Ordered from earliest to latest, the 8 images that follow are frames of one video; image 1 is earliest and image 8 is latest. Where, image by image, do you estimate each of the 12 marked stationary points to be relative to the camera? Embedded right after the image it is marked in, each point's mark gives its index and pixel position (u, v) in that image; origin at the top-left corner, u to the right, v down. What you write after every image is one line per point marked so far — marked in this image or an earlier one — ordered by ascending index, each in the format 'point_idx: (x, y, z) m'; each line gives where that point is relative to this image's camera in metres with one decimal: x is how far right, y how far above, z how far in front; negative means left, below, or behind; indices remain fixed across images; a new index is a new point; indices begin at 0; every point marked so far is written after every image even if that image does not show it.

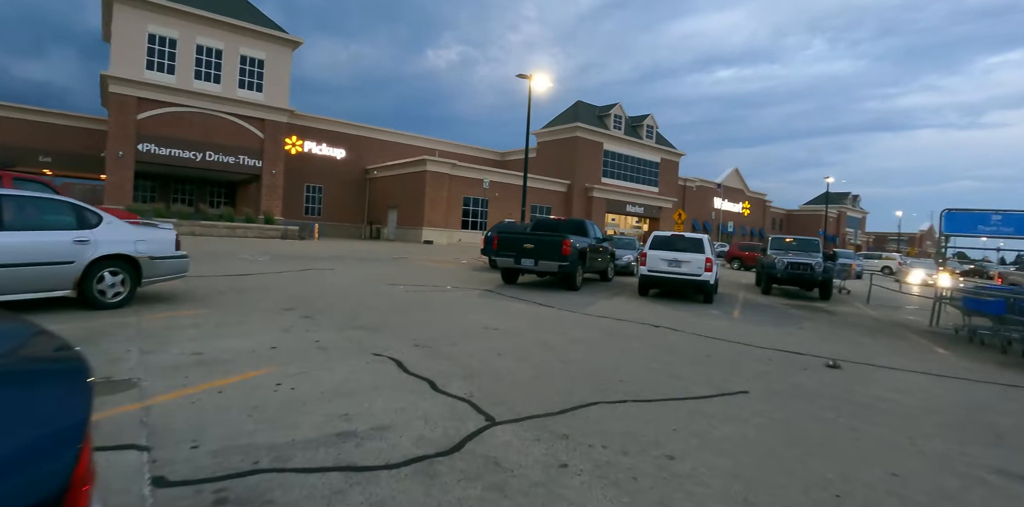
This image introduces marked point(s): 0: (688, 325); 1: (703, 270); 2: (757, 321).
0: (+3.6, -1.5, +10.7) m
1: (+5.2, -0.5, +14.2) m
2: (+5.7, -1.6, +12.1) m
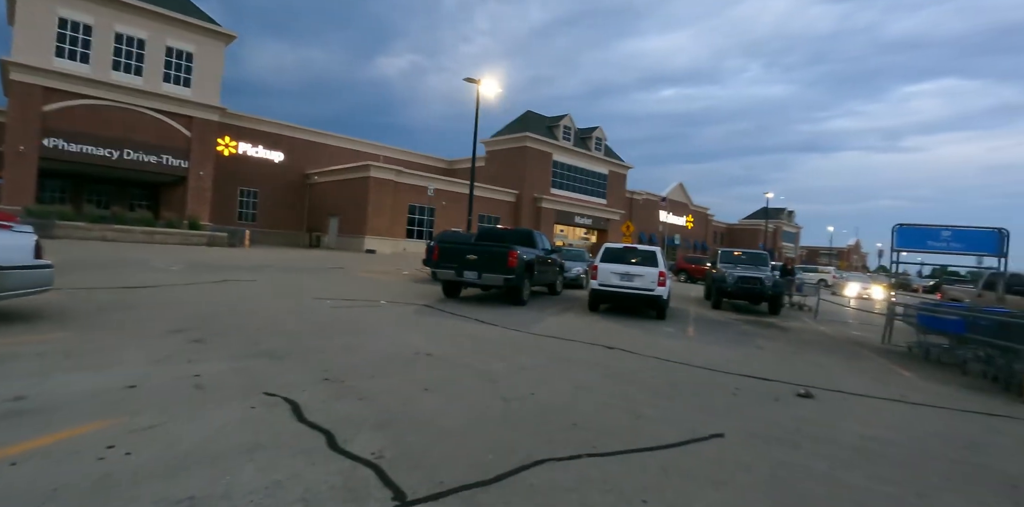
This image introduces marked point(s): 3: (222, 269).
0: (+2.5, -1.7, +9.8) m
1: (+3.7, -0.8, +13.4) m
2: (+4.4, -1.9, +11.4) m
3: (-10.4, -0.4, +18.5) m
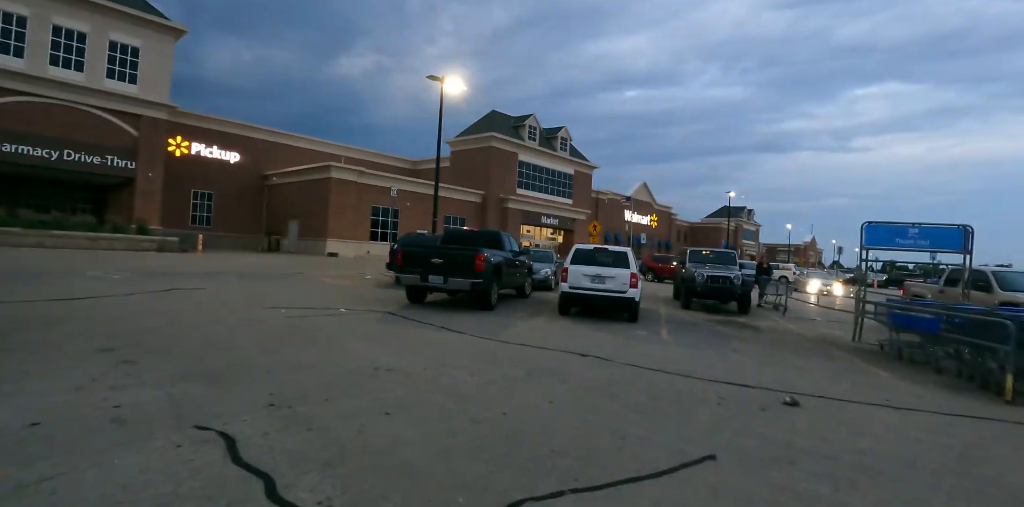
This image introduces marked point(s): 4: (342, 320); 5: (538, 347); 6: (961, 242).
0: (+1.9, -1.8, +9.4) m
1: (+2.9, -0.8, +13.1) m
2: (+3.8, -1.9, +11.1) m
3: (-11.5, -0.7, +17.3) m
4: (-3.3, -1.3, +10.2) m
5: (+0.4, -1.6, +8.9) m
6: (+10.3, +0.3, +12.0) m
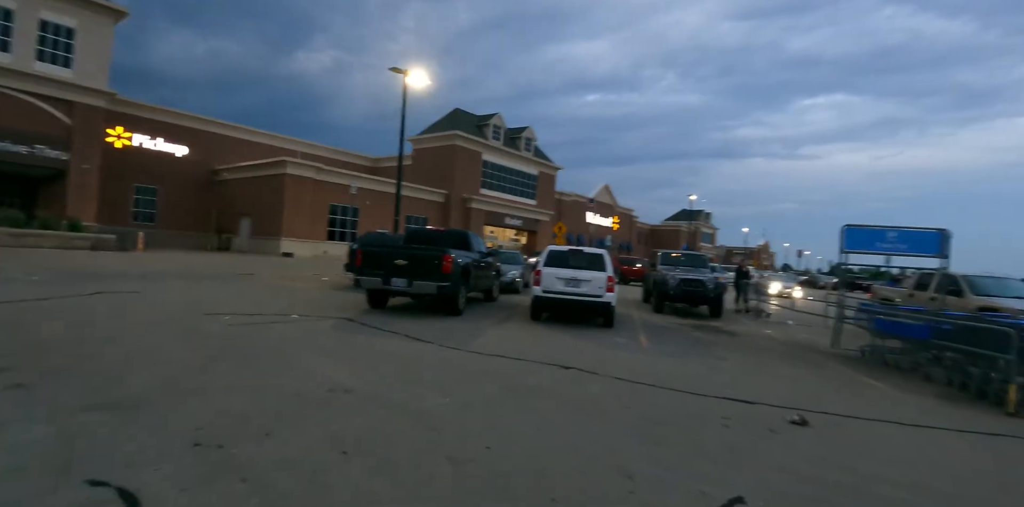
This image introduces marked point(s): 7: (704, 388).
0: (+1.5, -1.8, +8.7) m
1: (+2.2, -0.9, +12.4) m
2: (+3.2, -1.9, +10.6) m
3: (-12.4, -0.6, +15.6) m
4: (-3.8, -1.3, +9.1) m
5: (0.0, -1.6, +8.1) m
6: (+9.7, +0.2, +11.9) m
7: (+2.7, -1.9, +7.2) m
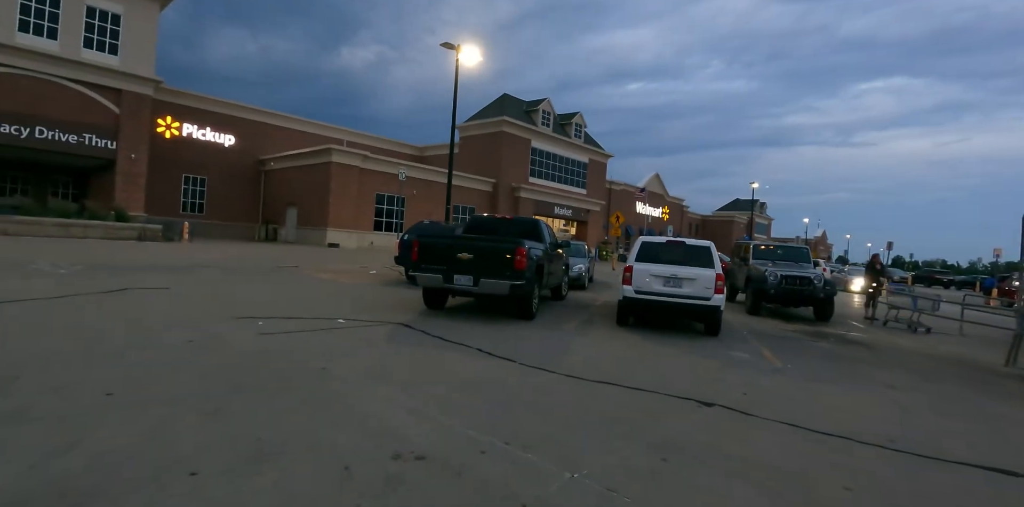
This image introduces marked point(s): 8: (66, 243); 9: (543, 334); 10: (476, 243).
0: (+2.9, -1.7, +6.4) m
1: (+3.9, -0.7, +10.1) m
2: (+4.7, -1.8, +8.2) m
3: (-10.5, -0.4, +14.4) m
4: (-2.4, -1.2, +7.2) m
5: (+1.4, -1.6, +5.9) m
6: (+11.3, +0.3, +8.9) m
7: (+3.9, -1.8, +4.8) m
8: (-16.7, +0.4, +19.5) m
9: (+0.6, -1.5, +9.3) m
10: (-0.7, +0.2, +9.7) m
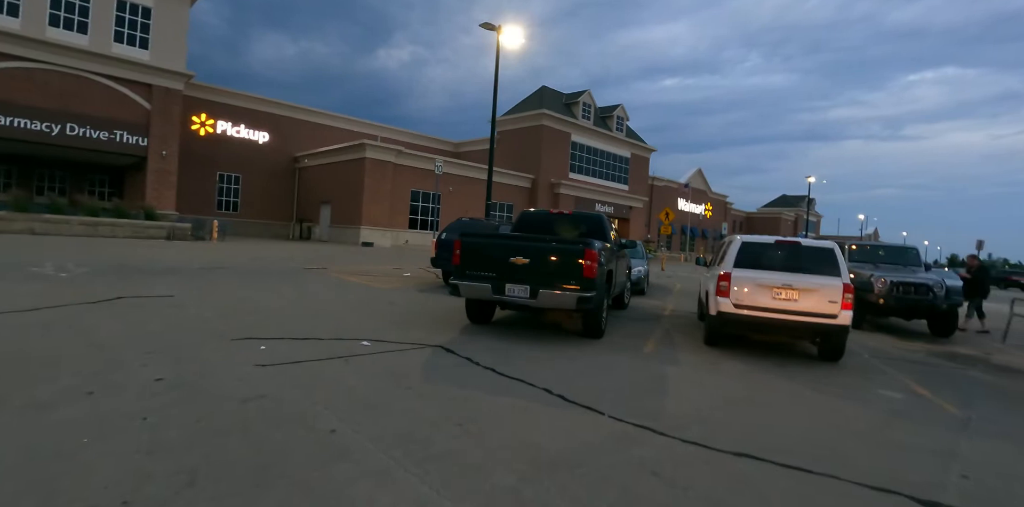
0: (+3.6, -1.8, +4.2) m
1: (+4.9, -0.8, +7.8) m
2: (+5.6, -1.9, +5.9) m
3: (-9.2, -0.4, +13.0) m
4: (-1.6, -1.3, +5.4) m
5: (+2.1, -1.6, +3.8) m
6: (+12.2, +0.2, +6.2) m
7: (+4.6, -1.9, +2.6) m
8: (-15.0, +0.4, +18.5) m
9: (+1.5, -1.5, +7.3) m
10: (+0.3, +0.1, +7.7) m
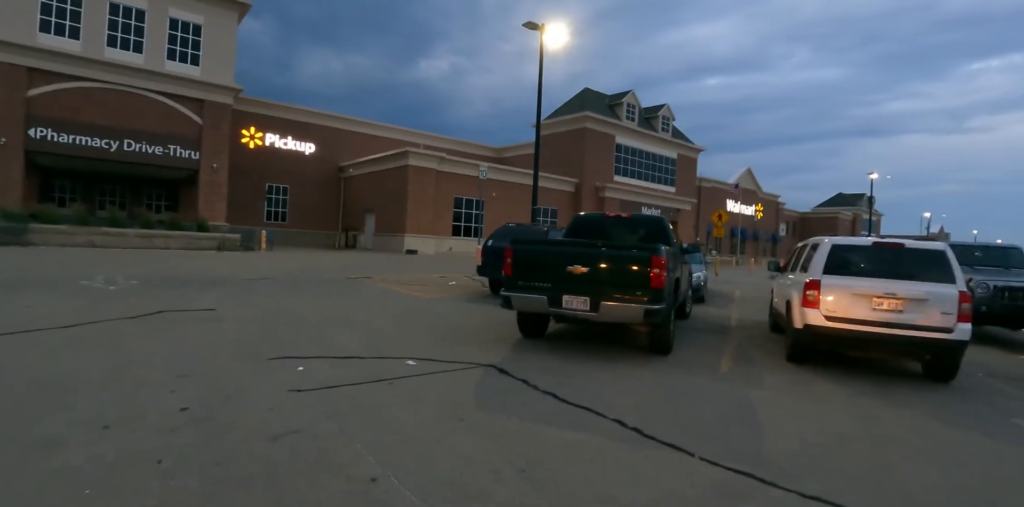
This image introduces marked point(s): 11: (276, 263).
0: (+4.1, -1.8, +3.2) m
1: (+5.7, -0.8, +6.7) m
2: (+6.2, -1.9, +4.7) m
3: (-8.0, -0.7, +13.0) m
4: (-1.0, -1.4, +4.7) m
5: (+2.6, -1.7, +2.9) m
6: (+12.8, +0.3, +4.5) m
7: (+5.0, -1.9, +1.5) m
8: (-13.4, -0.1, +18.9) m
9: (+2.3, -1.6, +6.4) m
10: (+1.1, 0.0, +7.0) m
11: (-8.8, -0.4, +19.6) m
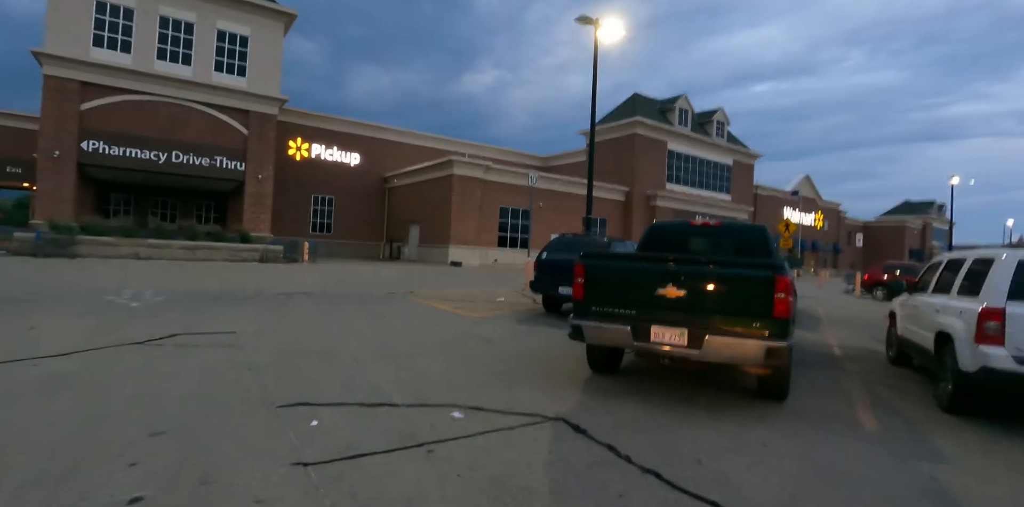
0: (+4.6, -1.9, +1.3) m
1: (+6.4, -1.0, +4.7) m
2: (+6.7, -2.0, +2.6) m
3: (-6.7, -1.0, +12.1) m
4: (-0.4, -1.5, +3.3) m
5: (+3.0, -1.8, +1.2) m
6: (+13.3, +0.2, +1.9) m
7: (+5.2, -1.9, -0.5) m
8: (-11.6, -0.5, +18.5) m
9: (+3.0, -1.8, +4.7) m
10: (+1.8, -0.1, +5.4) m
11: (-7.0, -0.8, +18.7) m
